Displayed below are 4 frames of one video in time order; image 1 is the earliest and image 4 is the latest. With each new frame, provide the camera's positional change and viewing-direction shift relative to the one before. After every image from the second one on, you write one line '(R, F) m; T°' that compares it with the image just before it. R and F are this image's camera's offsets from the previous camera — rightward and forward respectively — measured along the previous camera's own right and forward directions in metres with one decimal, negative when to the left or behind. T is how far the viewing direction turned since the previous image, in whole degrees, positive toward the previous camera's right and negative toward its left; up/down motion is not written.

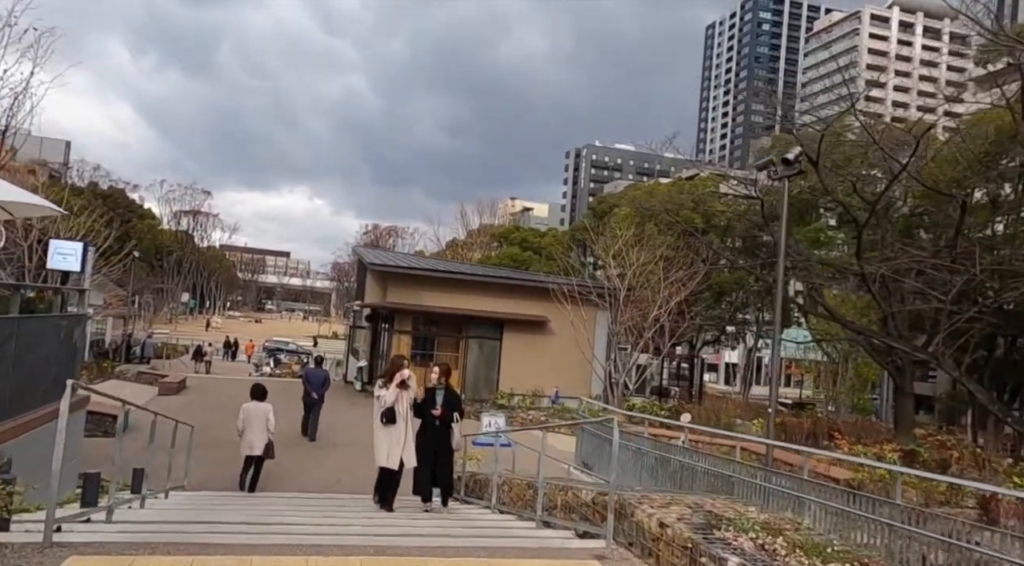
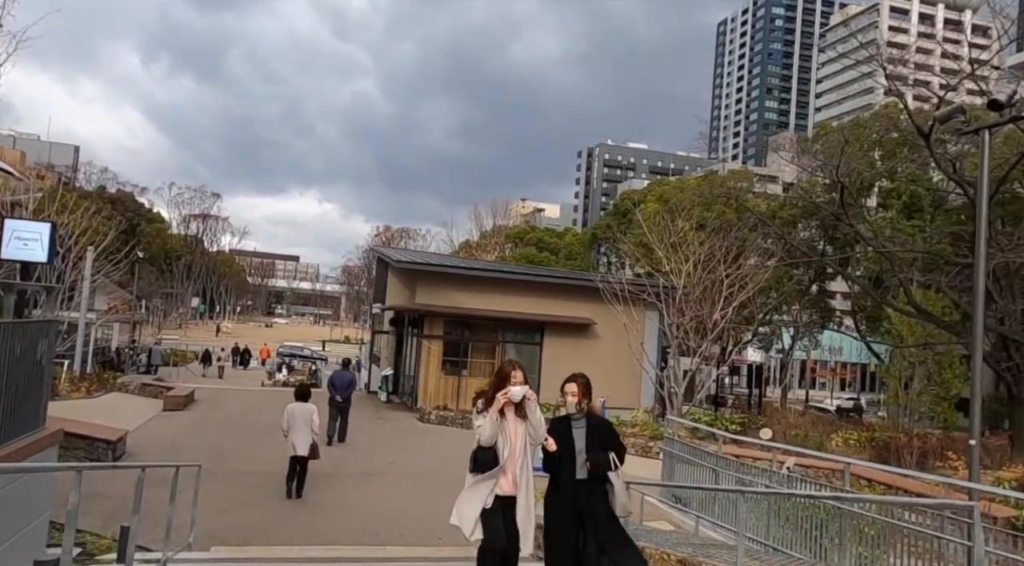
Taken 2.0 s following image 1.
(-0.8, +2.2) m; -1°
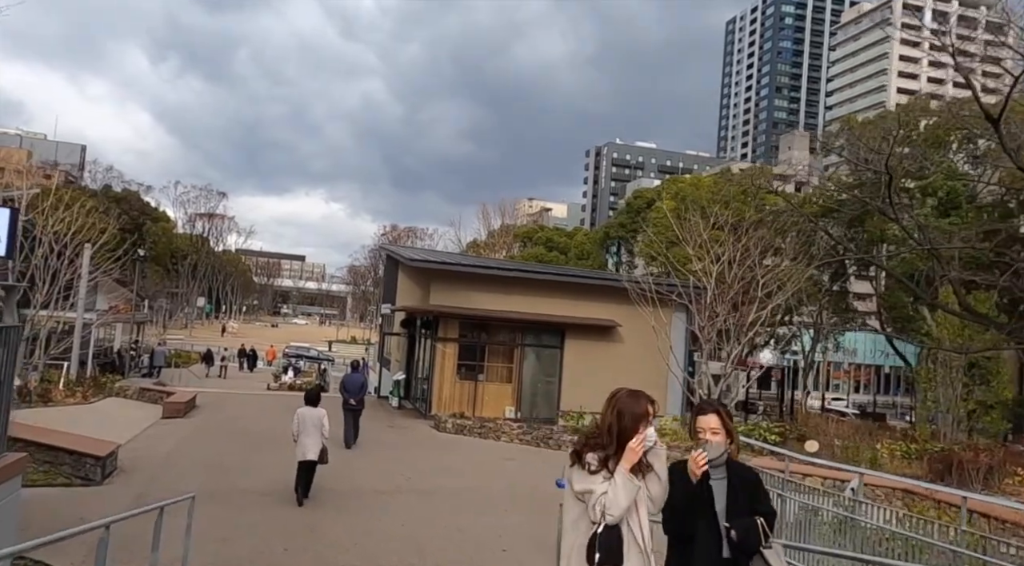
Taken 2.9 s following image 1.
(-0.3, +1.1) m; 0°
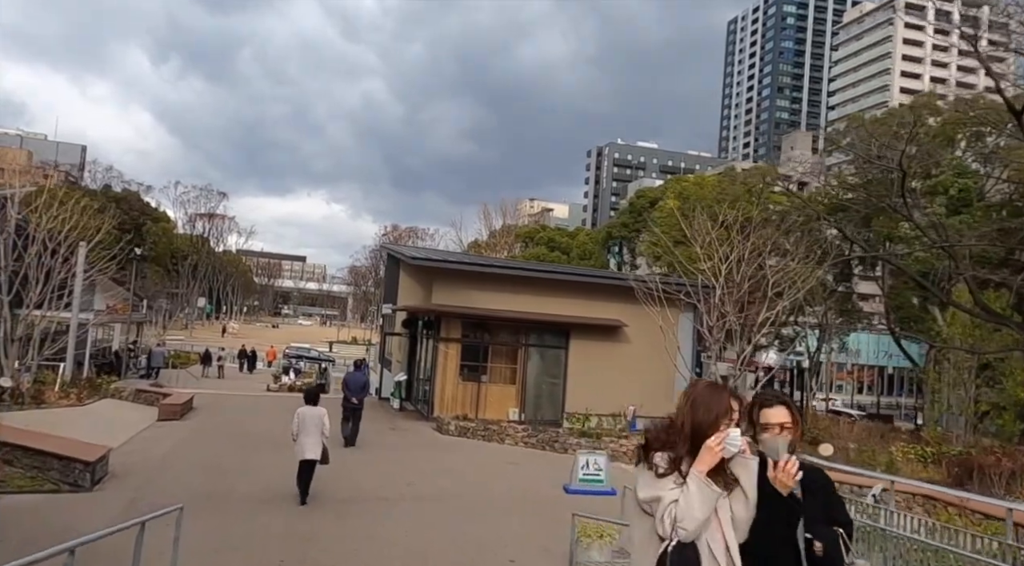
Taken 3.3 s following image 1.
(-0.1, +0.4) m; 0°
